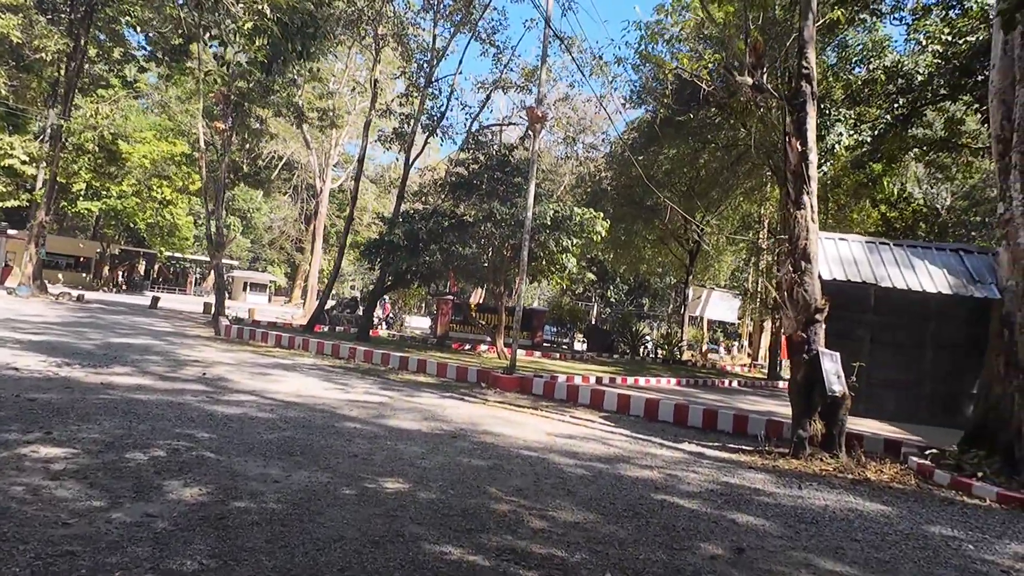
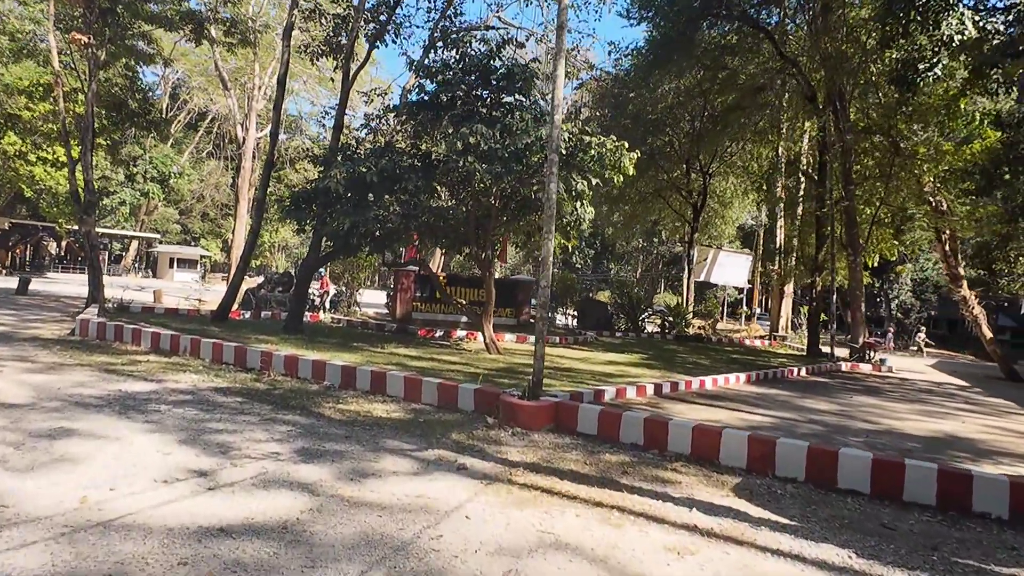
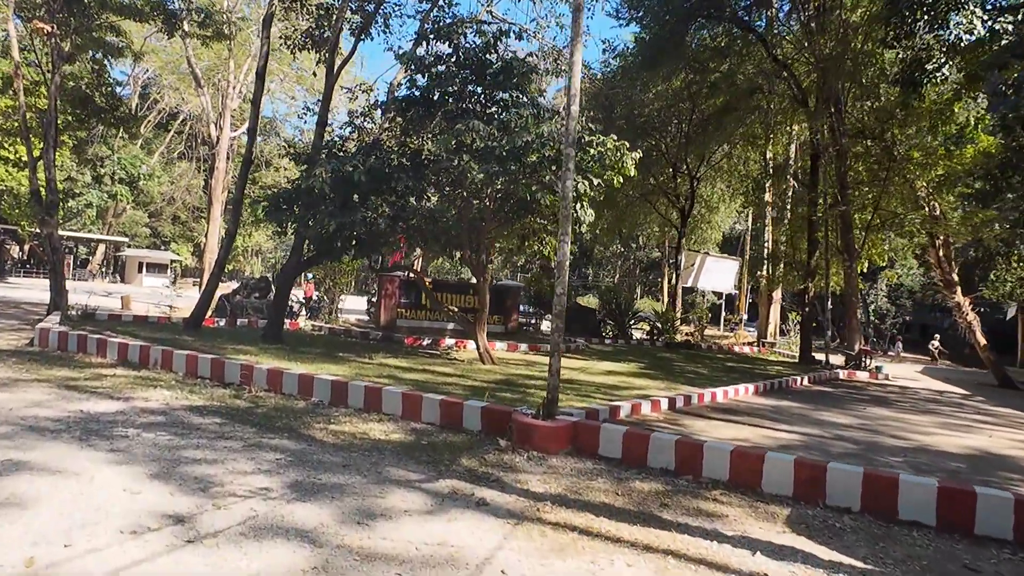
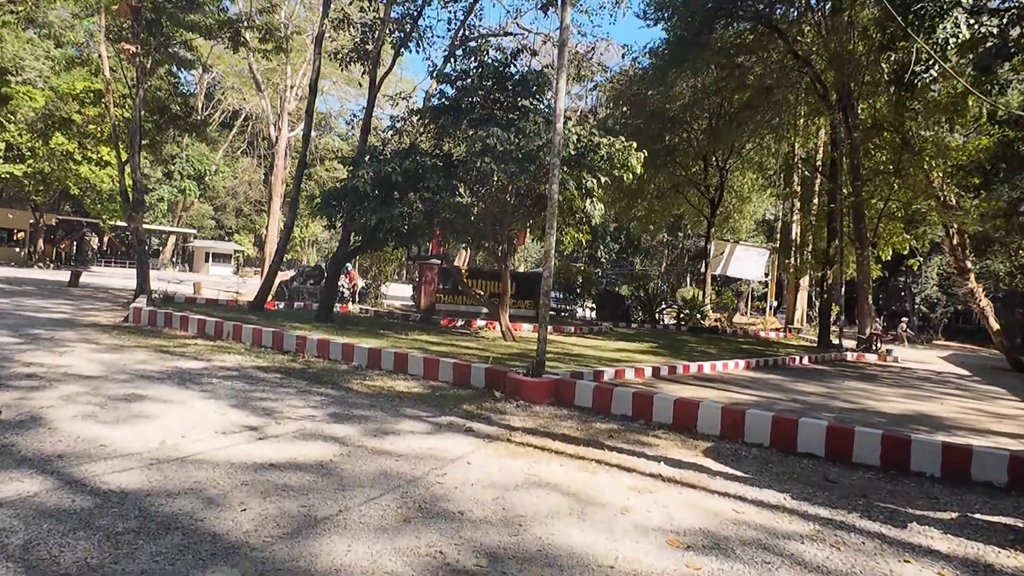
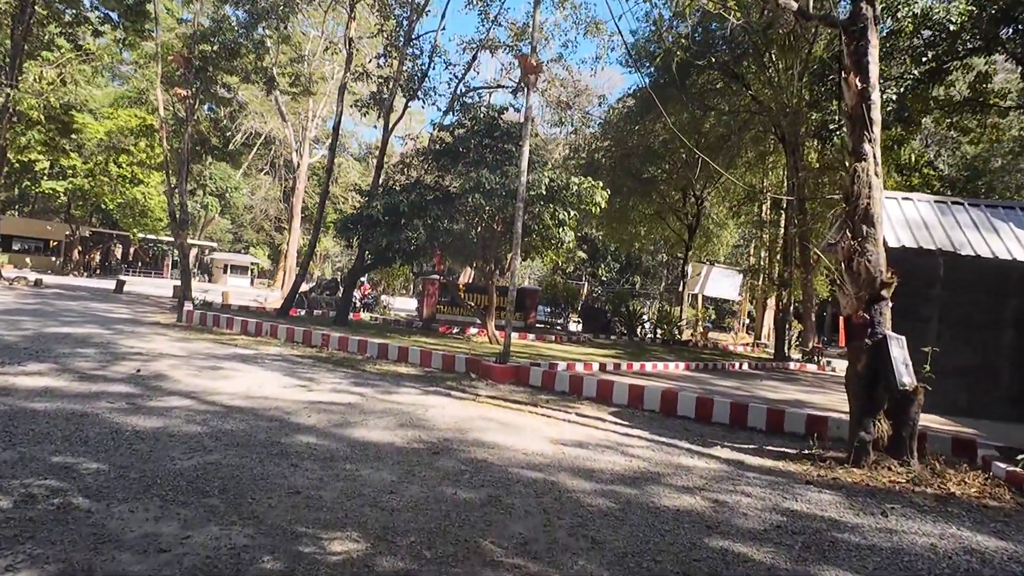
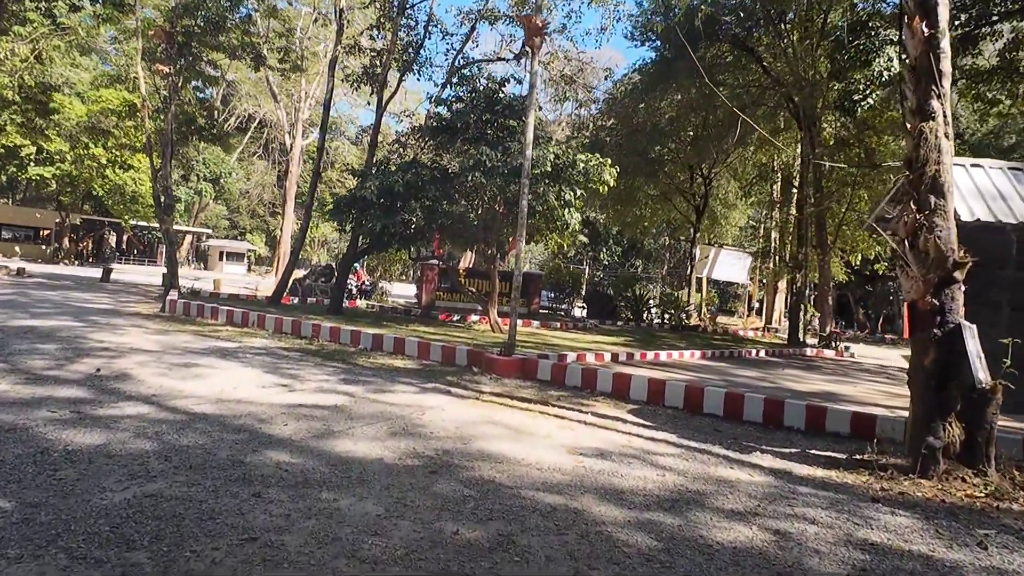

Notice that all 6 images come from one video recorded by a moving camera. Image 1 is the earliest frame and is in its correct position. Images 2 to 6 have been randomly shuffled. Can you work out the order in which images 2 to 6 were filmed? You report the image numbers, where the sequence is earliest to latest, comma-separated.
5, 6, 4, 2, 3
